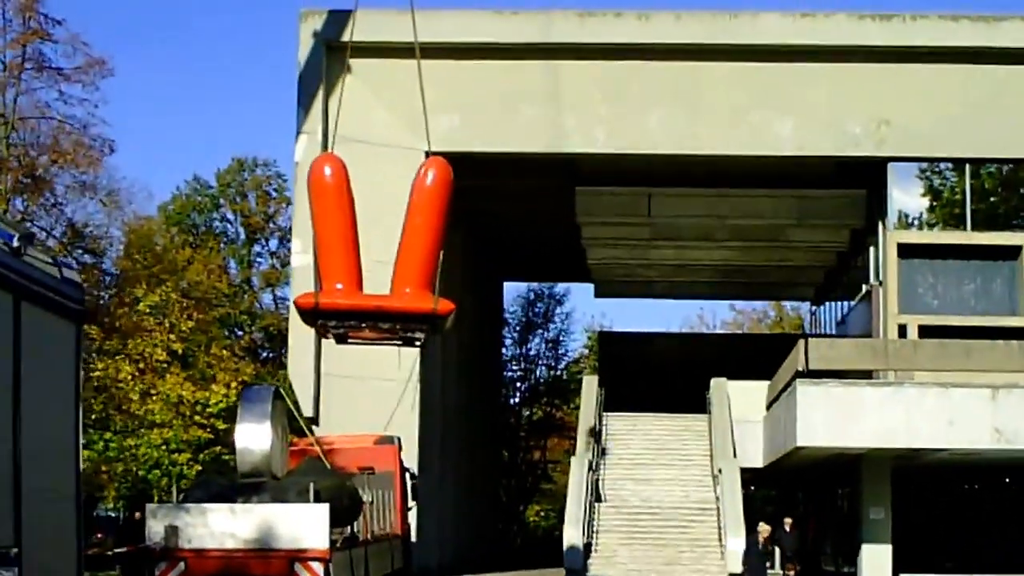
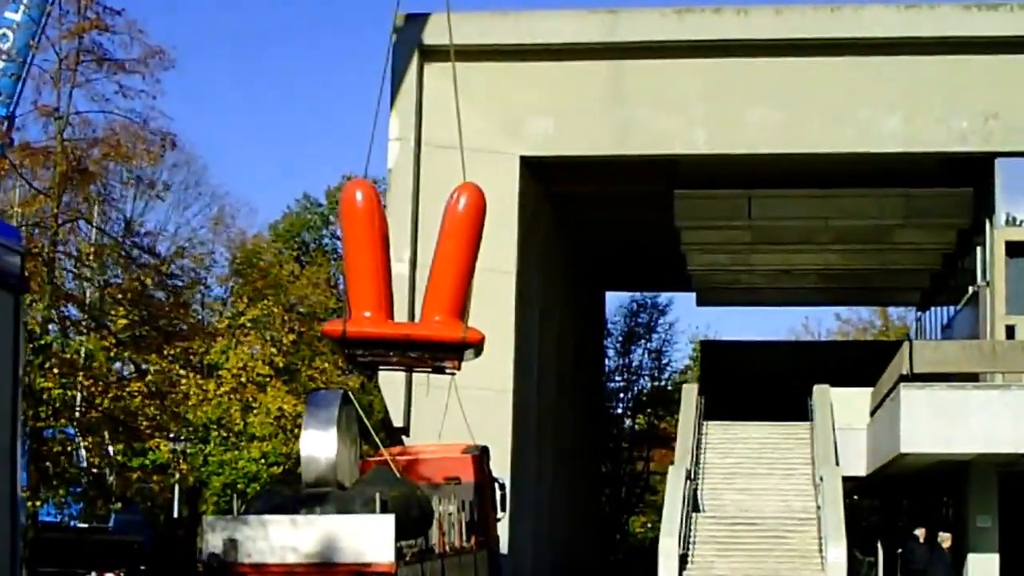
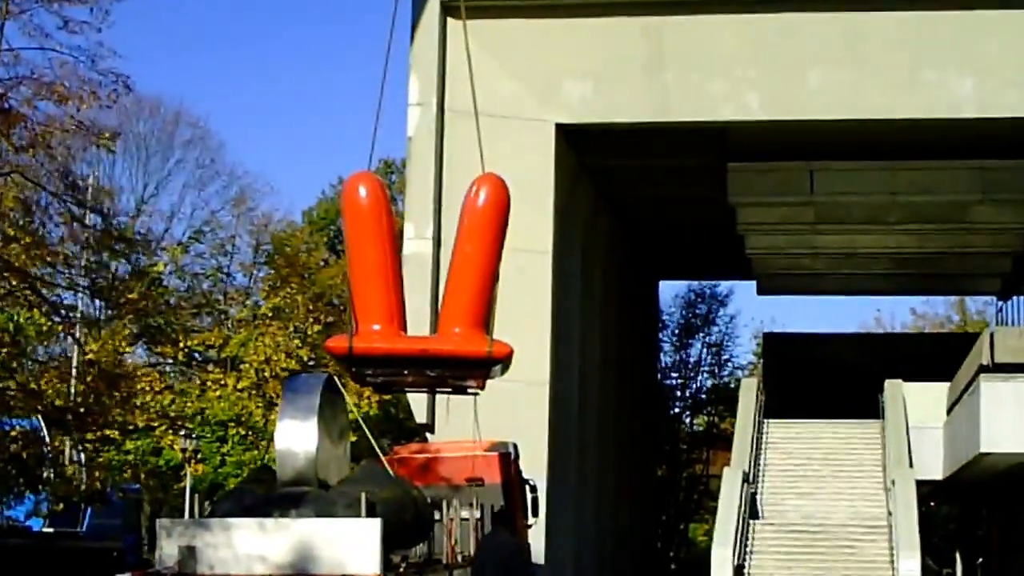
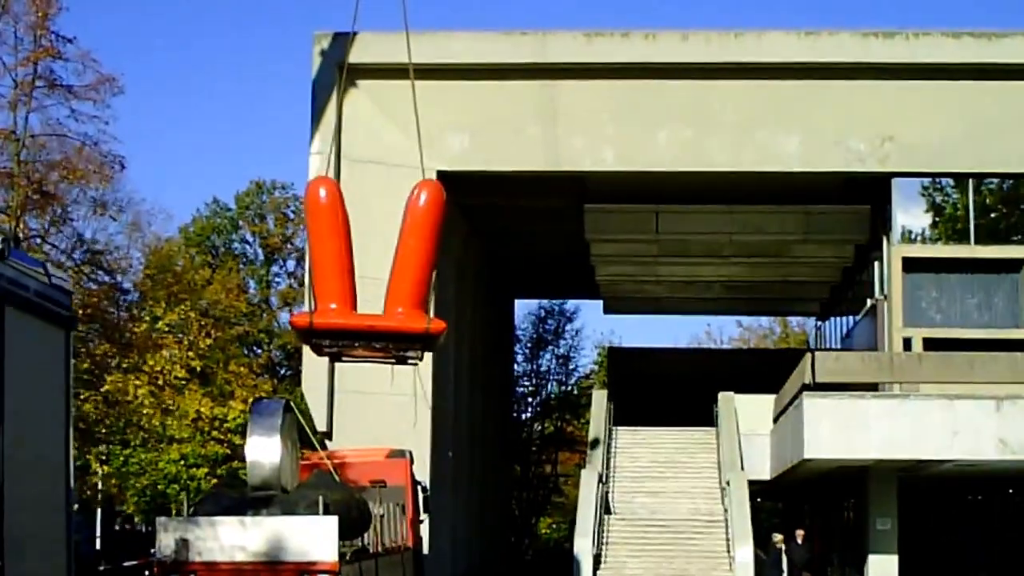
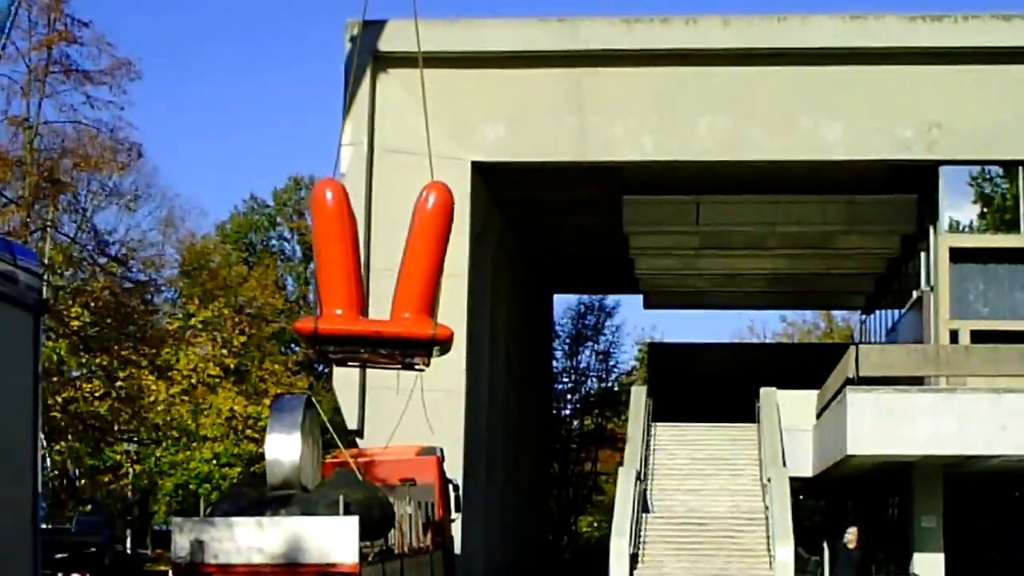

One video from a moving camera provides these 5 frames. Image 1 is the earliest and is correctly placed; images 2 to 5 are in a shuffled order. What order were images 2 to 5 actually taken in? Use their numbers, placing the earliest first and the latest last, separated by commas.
4, 5, 2, 3
